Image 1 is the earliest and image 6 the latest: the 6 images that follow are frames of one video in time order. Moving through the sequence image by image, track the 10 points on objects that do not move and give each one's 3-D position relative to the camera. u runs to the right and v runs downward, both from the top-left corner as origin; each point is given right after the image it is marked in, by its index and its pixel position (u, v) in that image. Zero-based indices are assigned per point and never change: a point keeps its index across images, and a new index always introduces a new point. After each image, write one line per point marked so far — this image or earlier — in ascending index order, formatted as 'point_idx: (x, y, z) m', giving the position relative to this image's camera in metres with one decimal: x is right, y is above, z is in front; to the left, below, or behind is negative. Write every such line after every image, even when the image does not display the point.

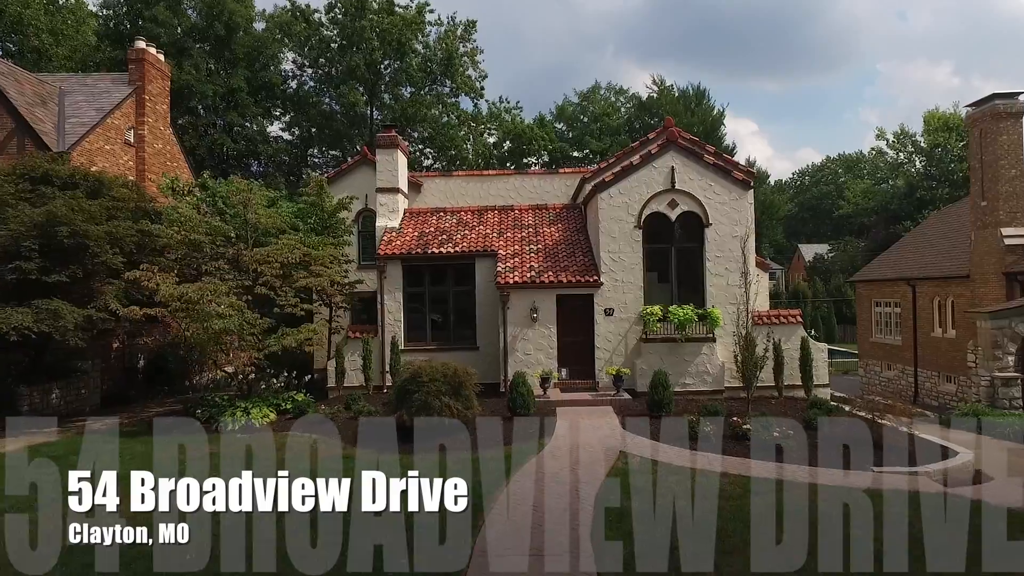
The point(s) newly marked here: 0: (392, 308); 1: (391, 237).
0: (-3.1, -0.5, +15.5) m
1: (-3.3, +1.4, +16.3) m
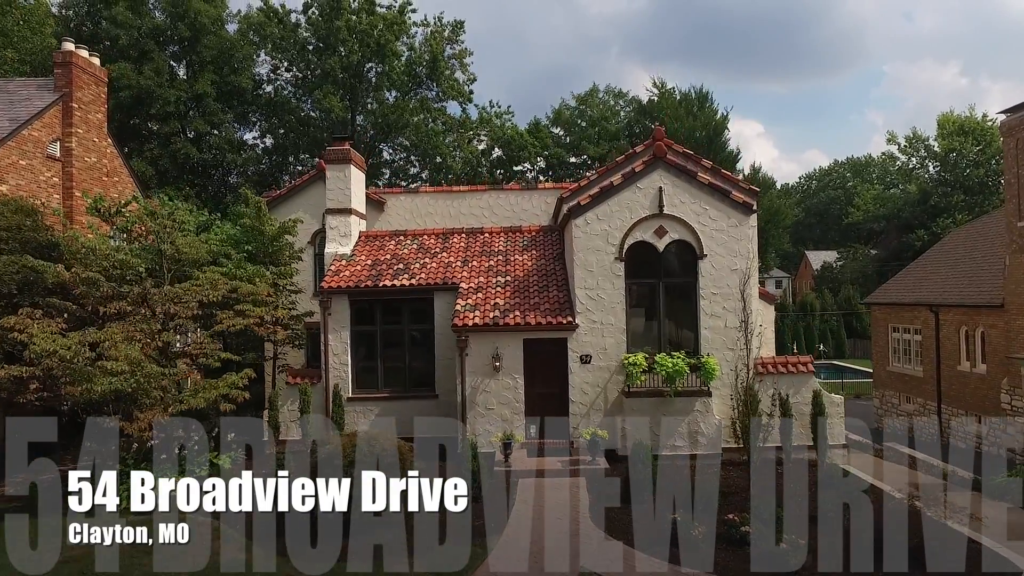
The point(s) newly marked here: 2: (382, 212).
0: (-3.9, -1.3, +13.4) m
1: (-4.1, +0.5, +14.3) m
2: (-3.7, +2.2, +17.5) m
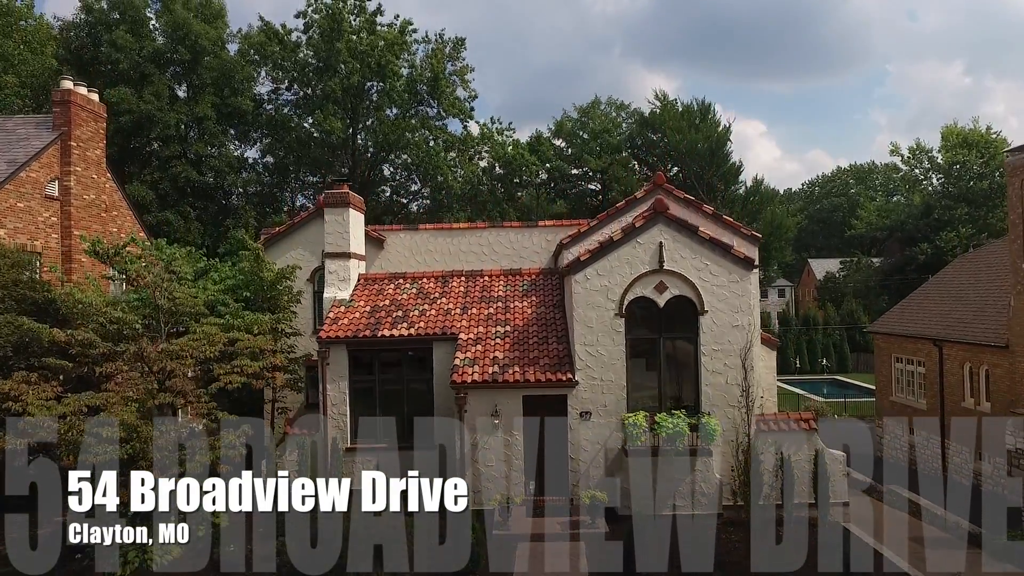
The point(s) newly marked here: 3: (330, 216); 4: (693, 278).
0: (-3.9, -2.4, +13.4) m
1: (-4.1, -0.6, +14.2) m
2: (-3.7, +1.1, +17.4) m
3: (-4.5, +1.8, +15.0) m
4: (+3.5, +0.2, +11.8) m
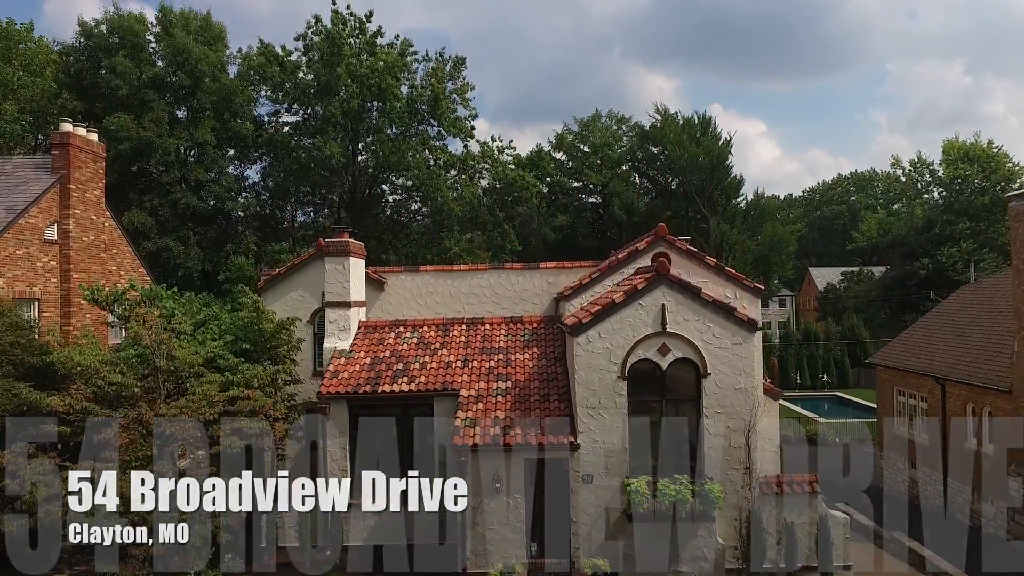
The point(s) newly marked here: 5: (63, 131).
0: (-3.8, -3.6, +13.3) m
1: (-4.0, -1.8, +14.1) m
2: (-3.7, -0.1, +17.3) m
3: (-4.4, +0.6, +14.9) m
4: (+3.5, -1.0, +11.7) m
5: (-12.4, +4.4, +16.9) m
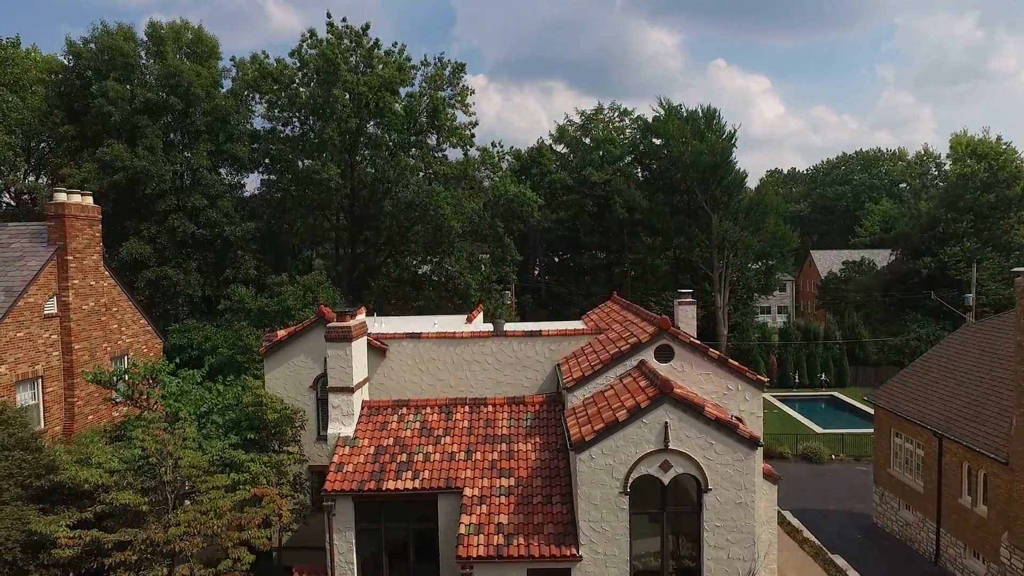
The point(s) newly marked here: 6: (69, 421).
0: (-3.8, -5.8, +13.5) m
1: (-4.0, -3.9, +14.2) m
2: (-3.6, -2.0, +17.3) m
3: (-4.4, -1.5, +14.8) m
4: (+3.6, -3.3, +11.8) m
5: (-12.4, +2.4, +16.6) m
6: (-12.0, -3.6, +16.5) m
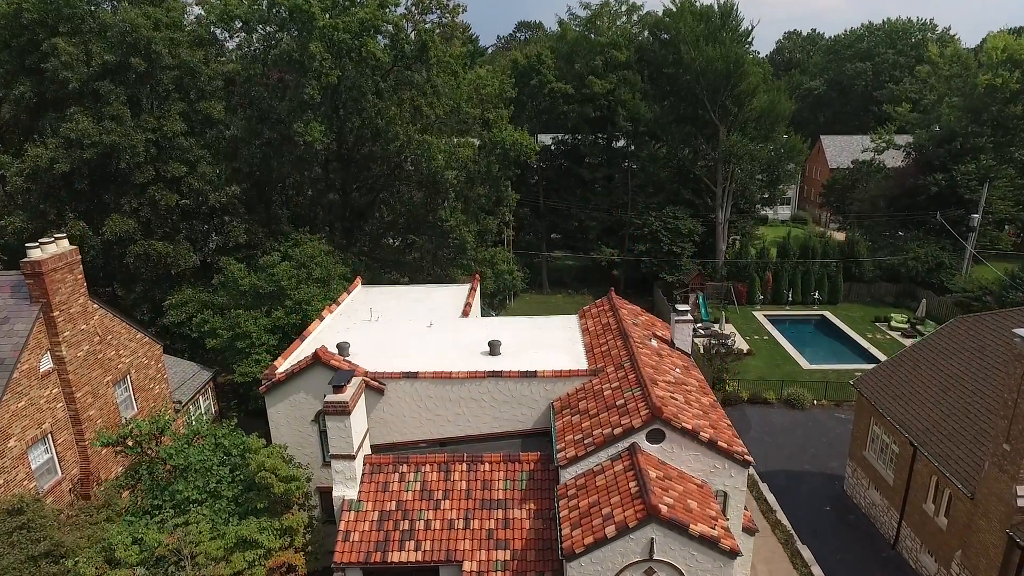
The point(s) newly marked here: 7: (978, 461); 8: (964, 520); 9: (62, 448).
0: (-3.9, -7.8, +14.9) m
1: (-4.1, -5.8, +15.1) m
2: (-3.8, -3.2, +17.7) m
3: (-4.5, -3.3, +15.2) m
4: (+3.5, -5.8, +12.7) m
5: (-12.5, +0.9, +15.9) m
6: (-12.1, -5.0, +17.3) m
7: (+13.8, -5.1, +18.2) m
8: (+13.4, -6.9, +18.1) m
9: (-12.3, -4.4, +16.6) m
